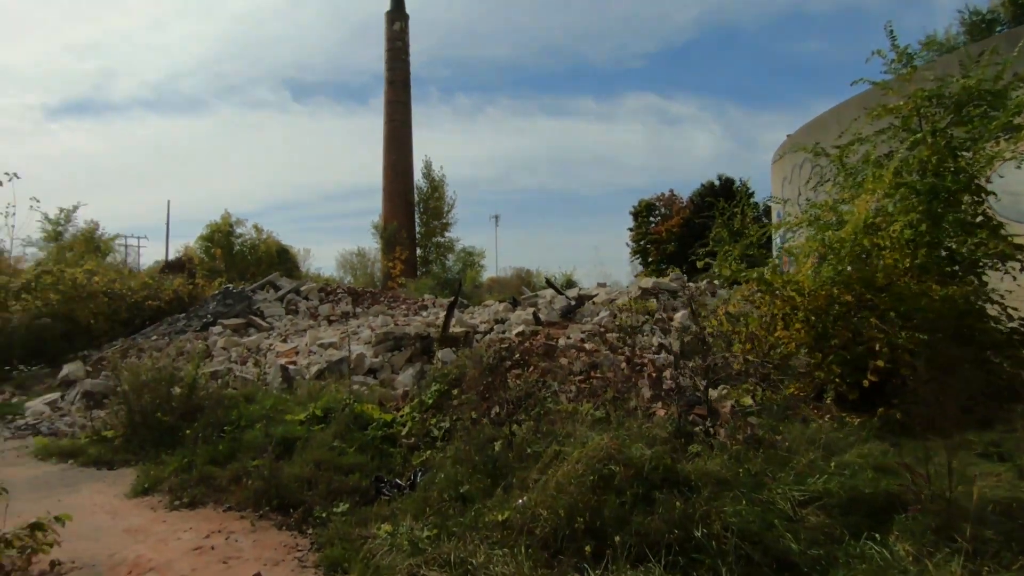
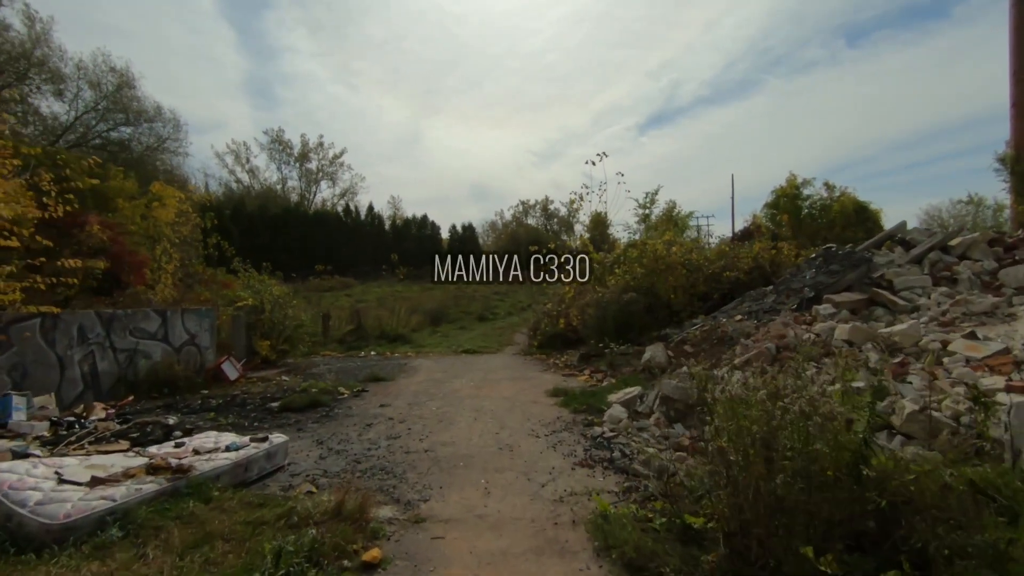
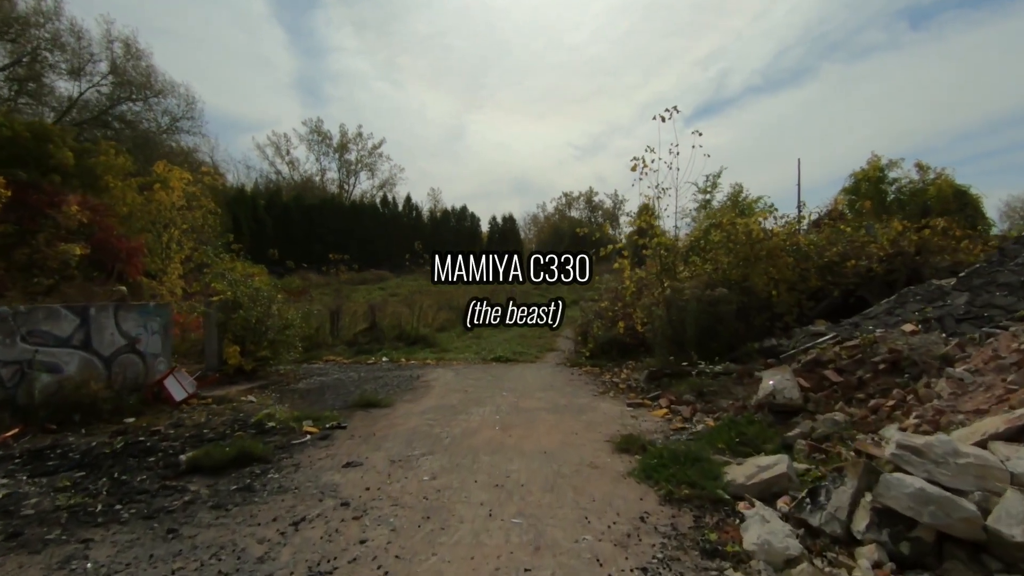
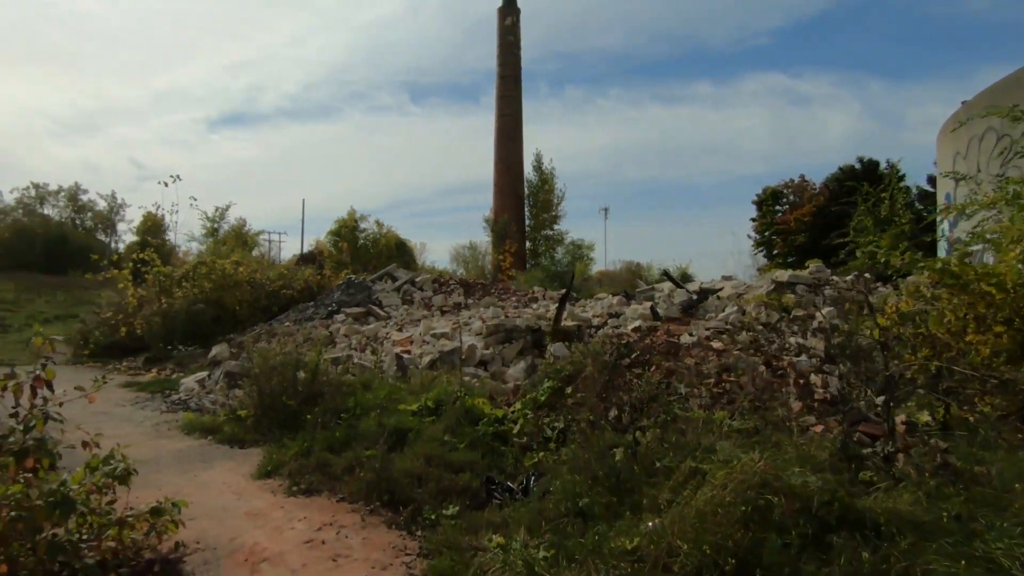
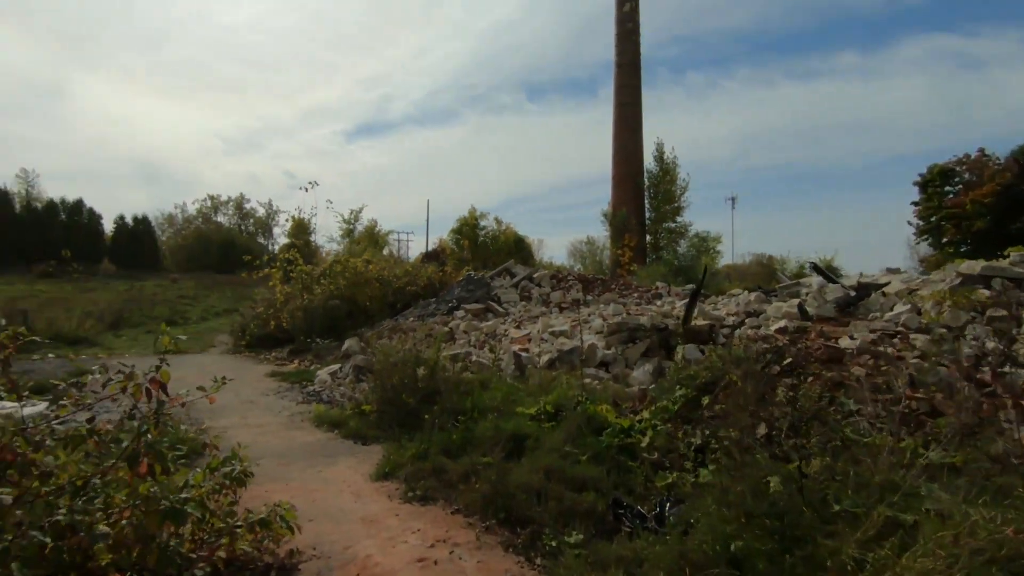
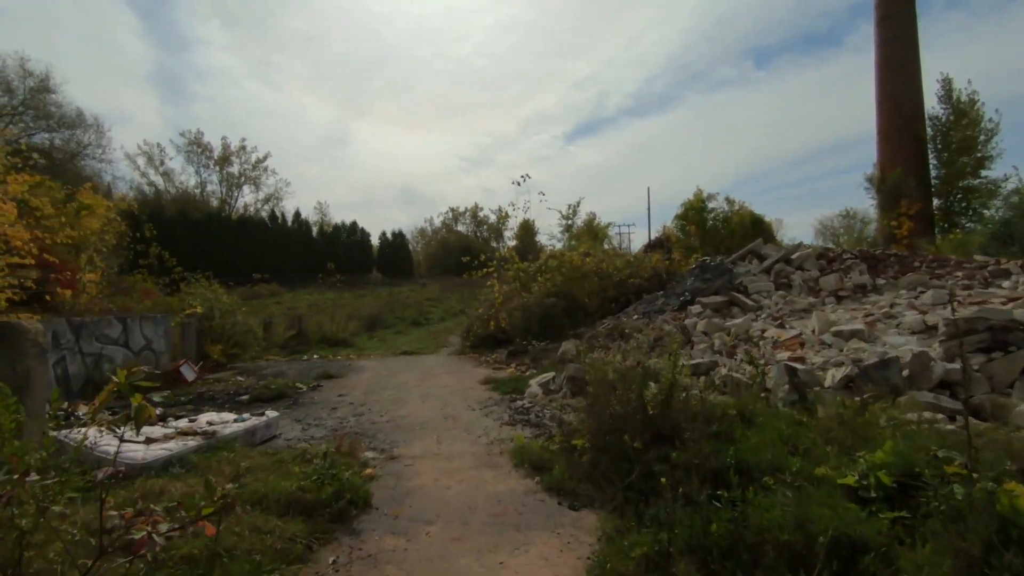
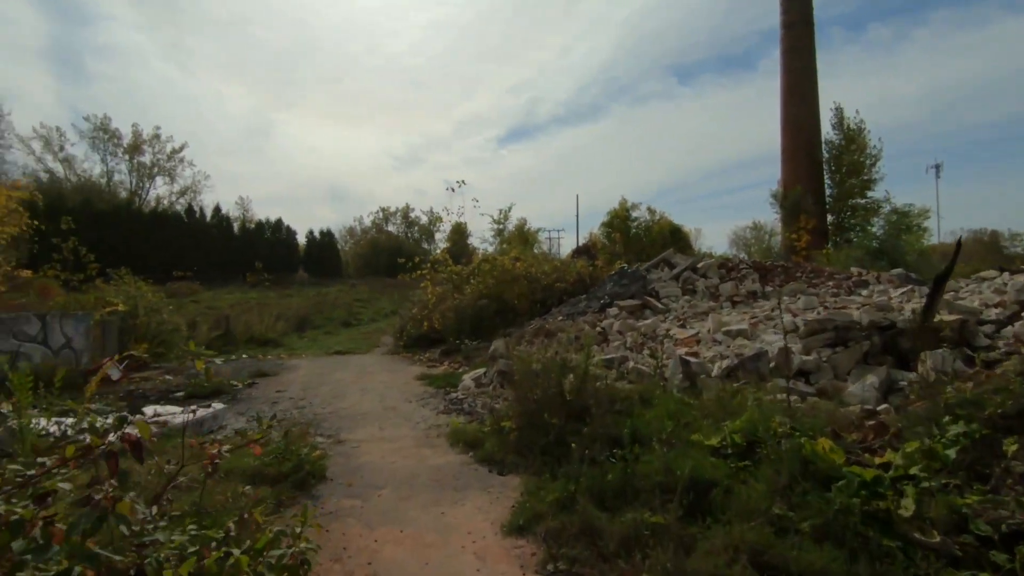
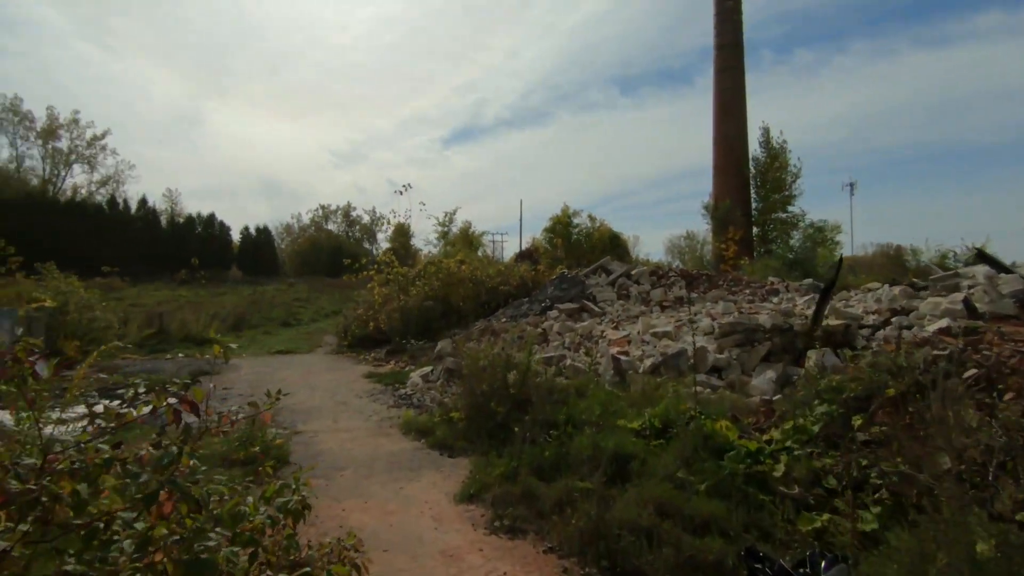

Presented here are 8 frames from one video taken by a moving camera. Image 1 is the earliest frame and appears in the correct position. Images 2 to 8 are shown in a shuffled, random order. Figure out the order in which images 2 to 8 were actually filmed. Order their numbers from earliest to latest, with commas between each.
4, 5, 8, 7, 6, 2, 3
